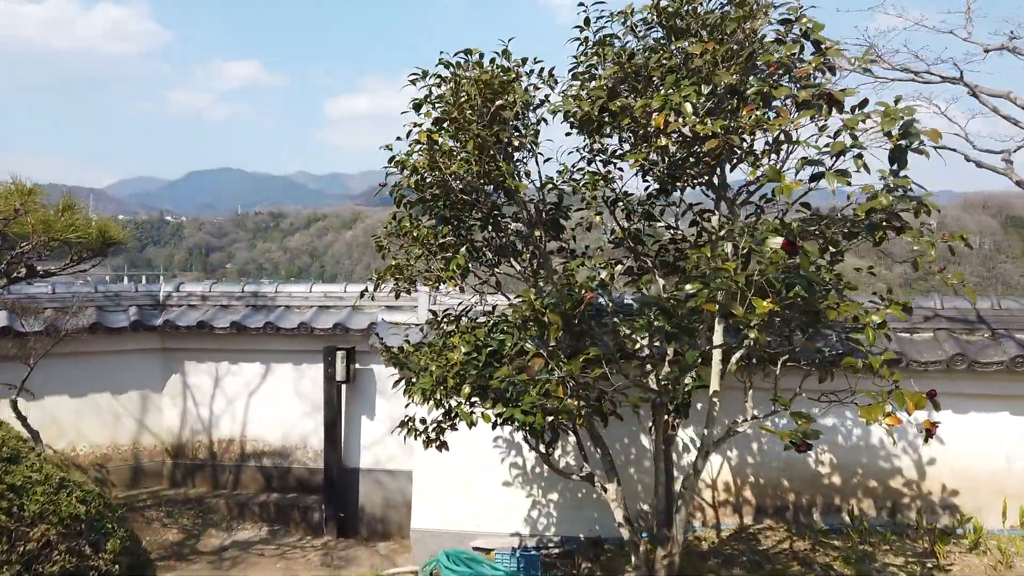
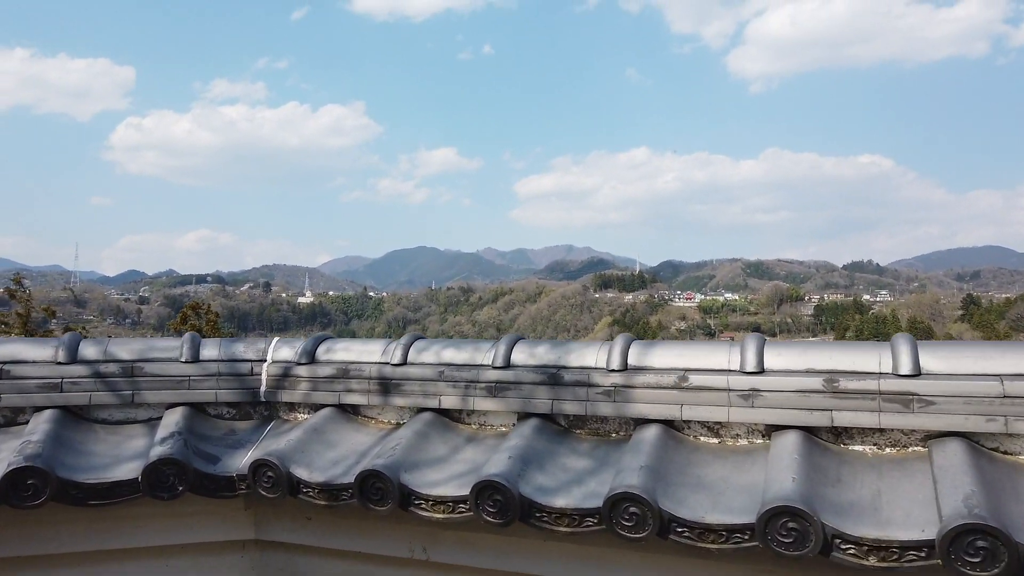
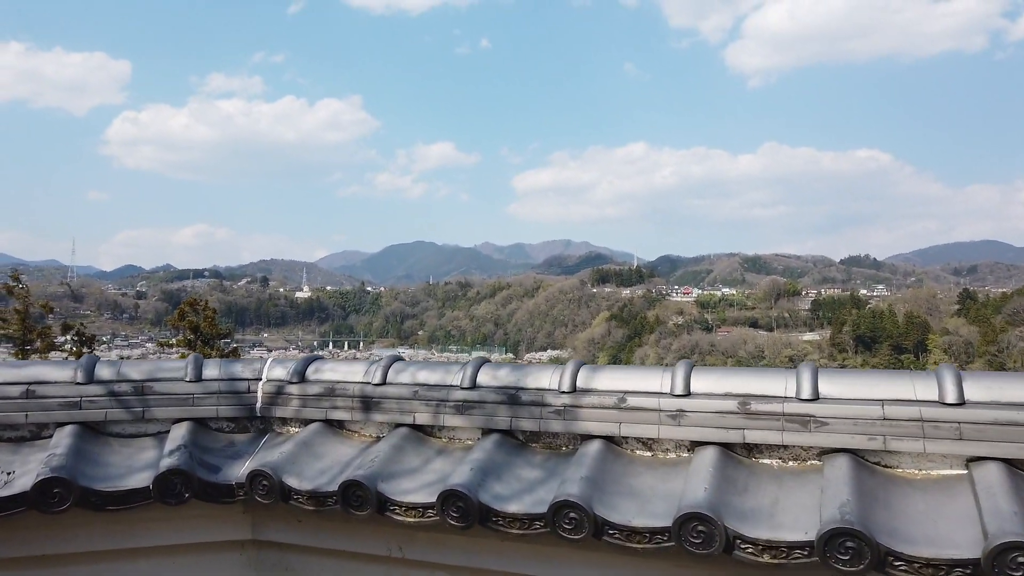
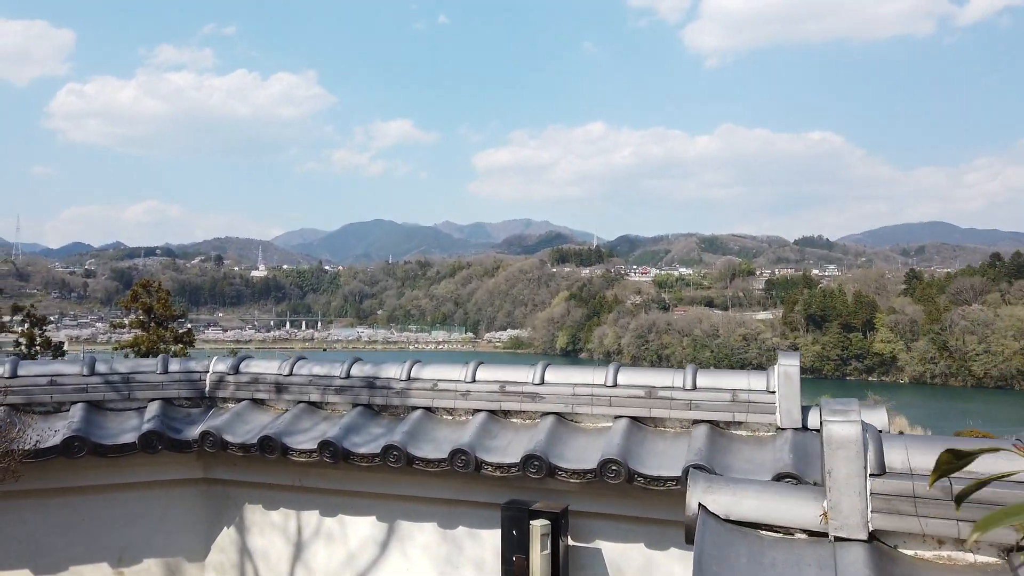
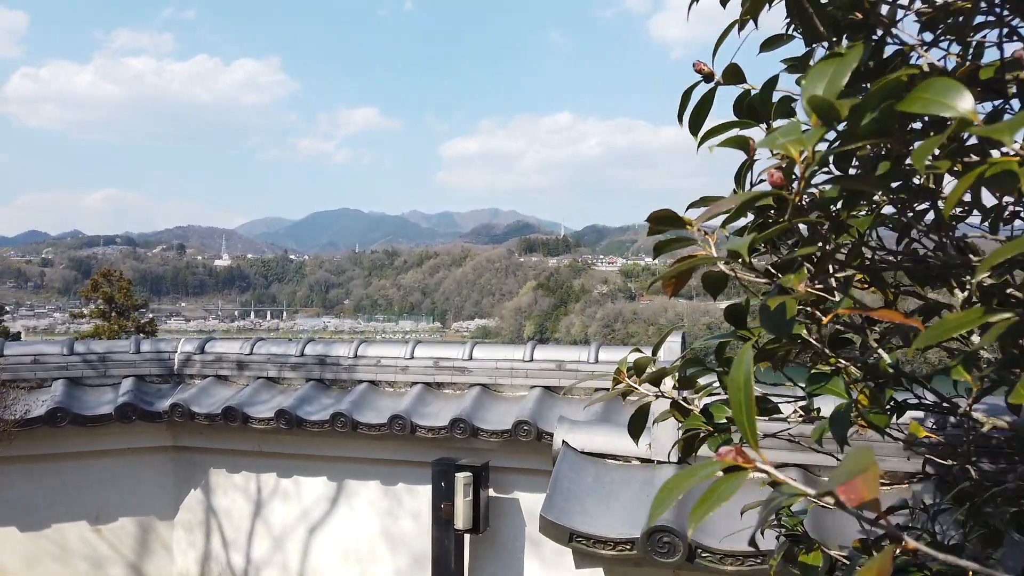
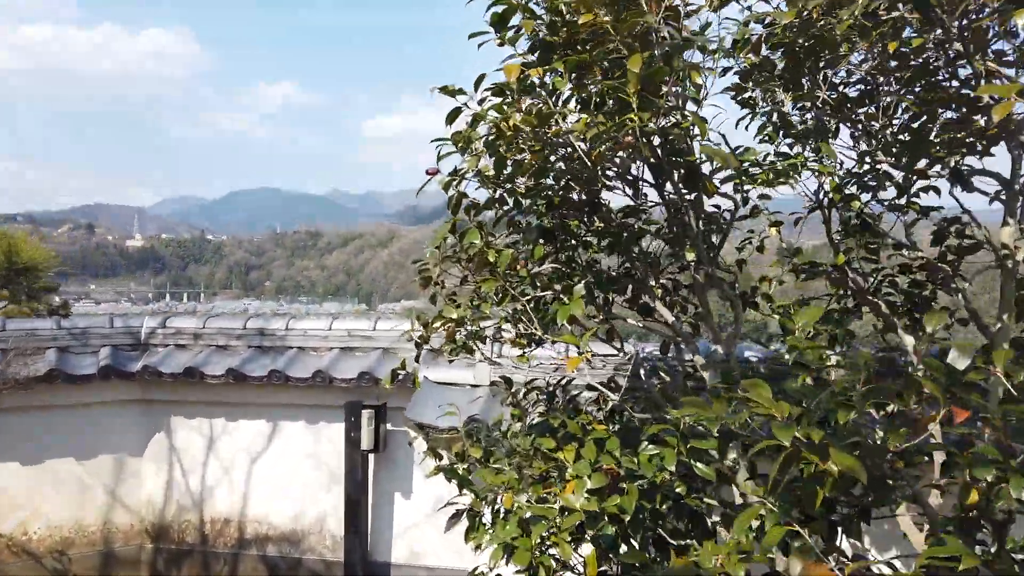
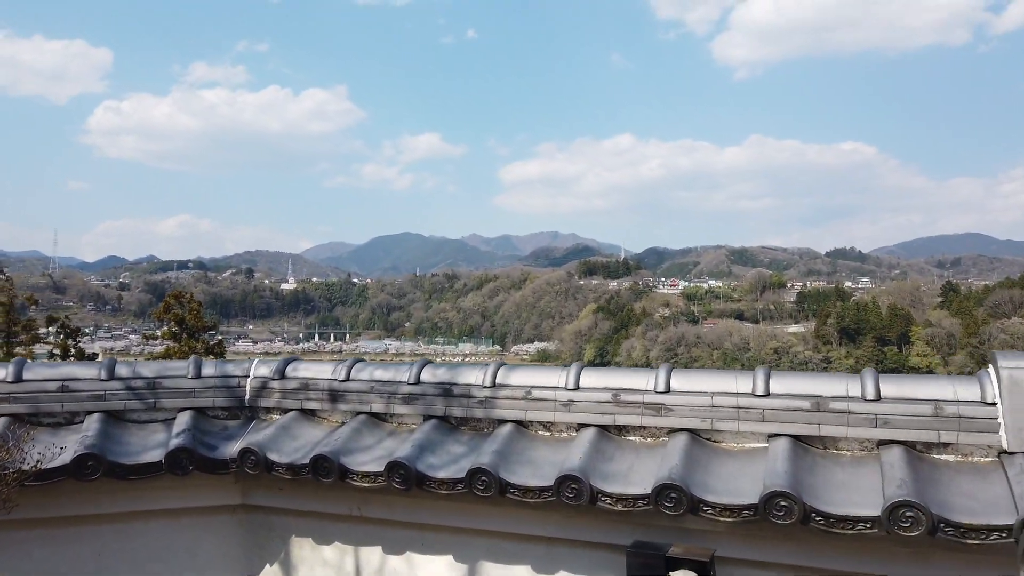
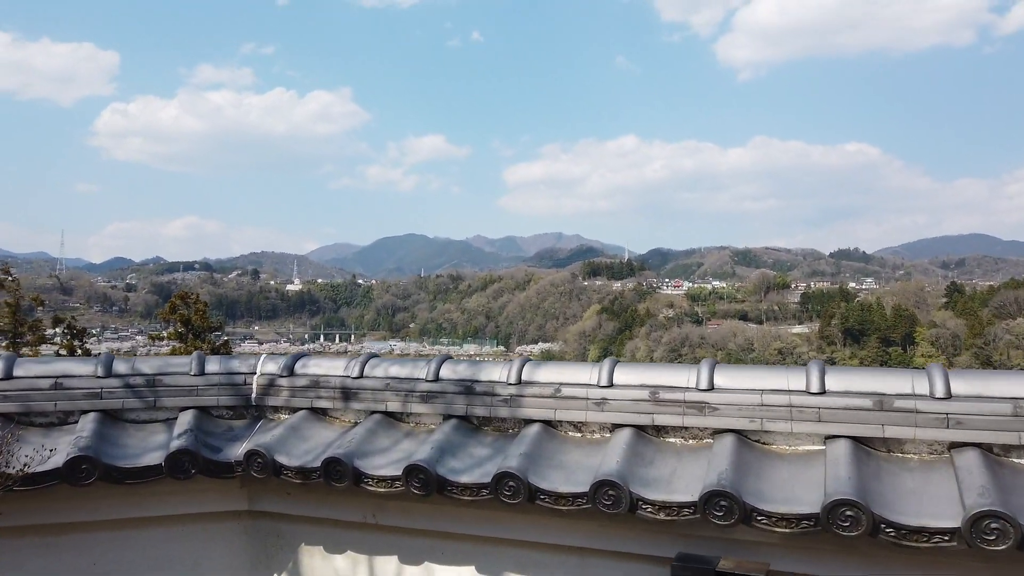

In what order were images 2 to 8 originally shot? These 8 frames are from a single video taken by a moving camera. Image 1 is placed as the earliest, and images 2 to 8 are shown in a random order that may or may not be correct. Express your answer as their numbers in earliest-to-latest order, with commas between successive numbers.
6, 5, 4, 7, 8, 3, 2
